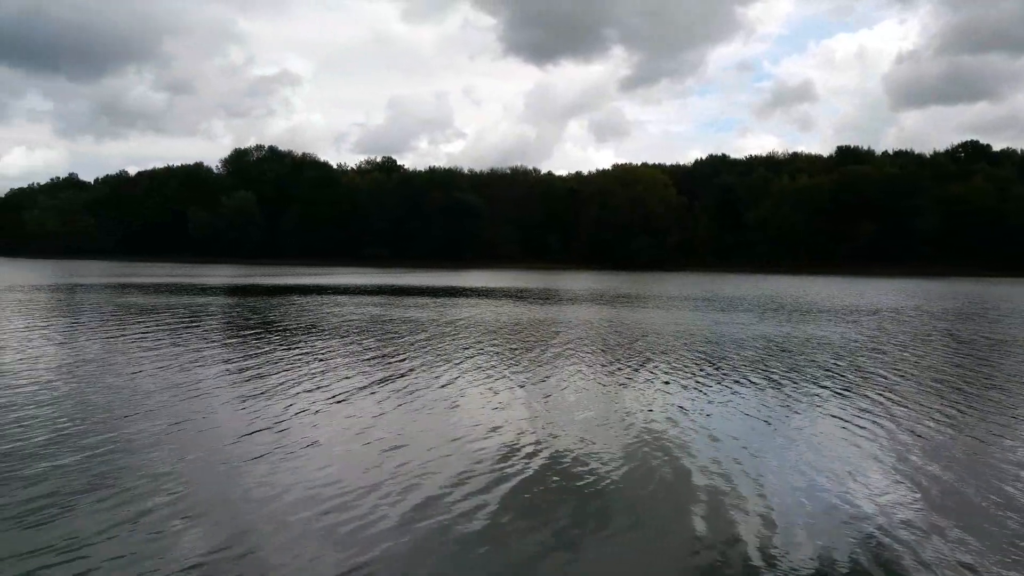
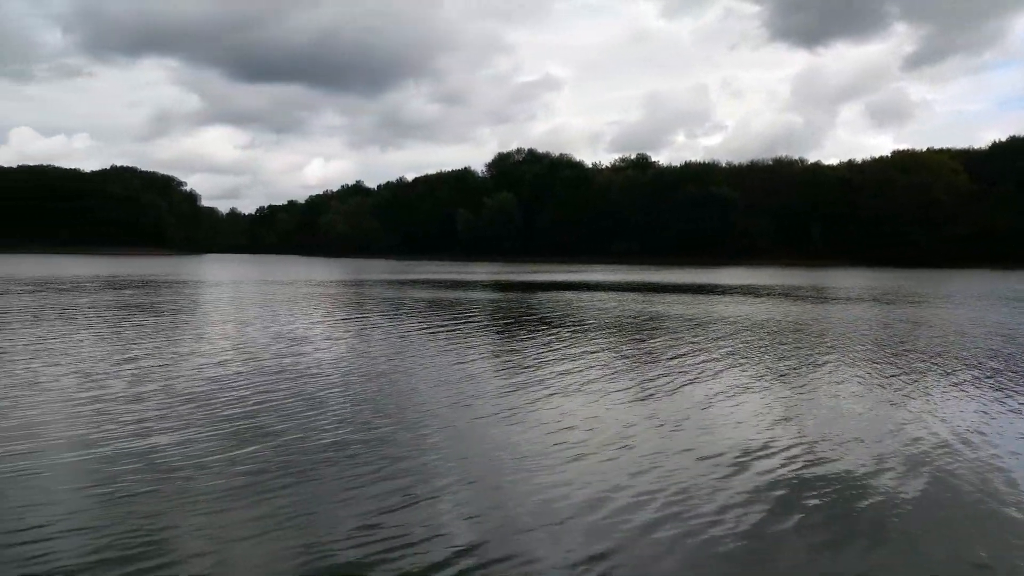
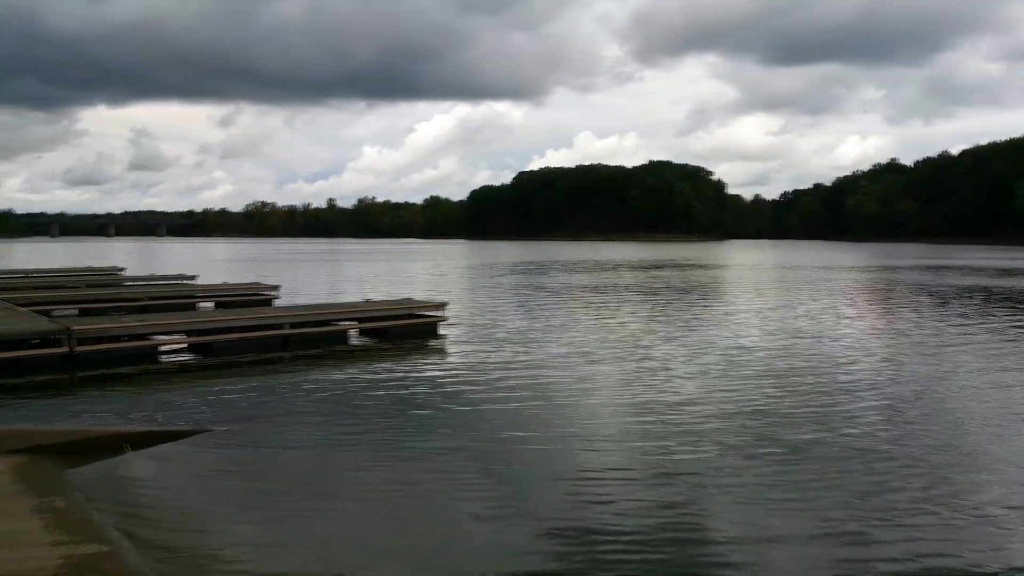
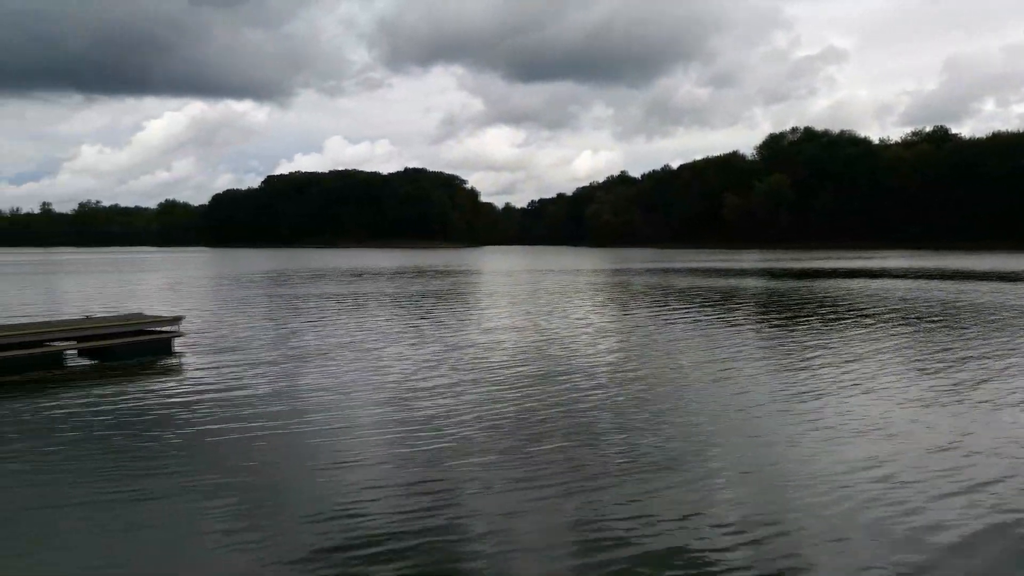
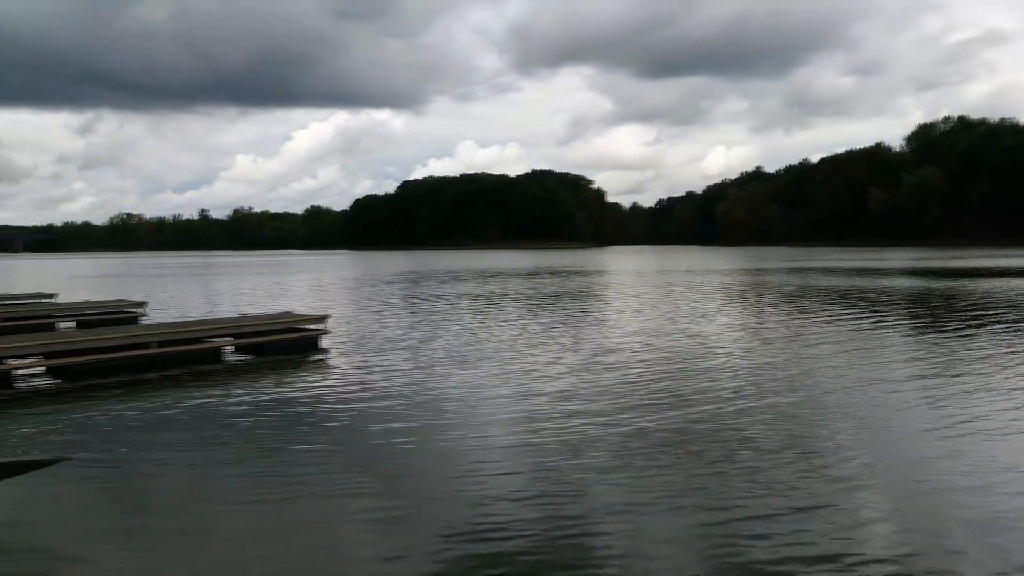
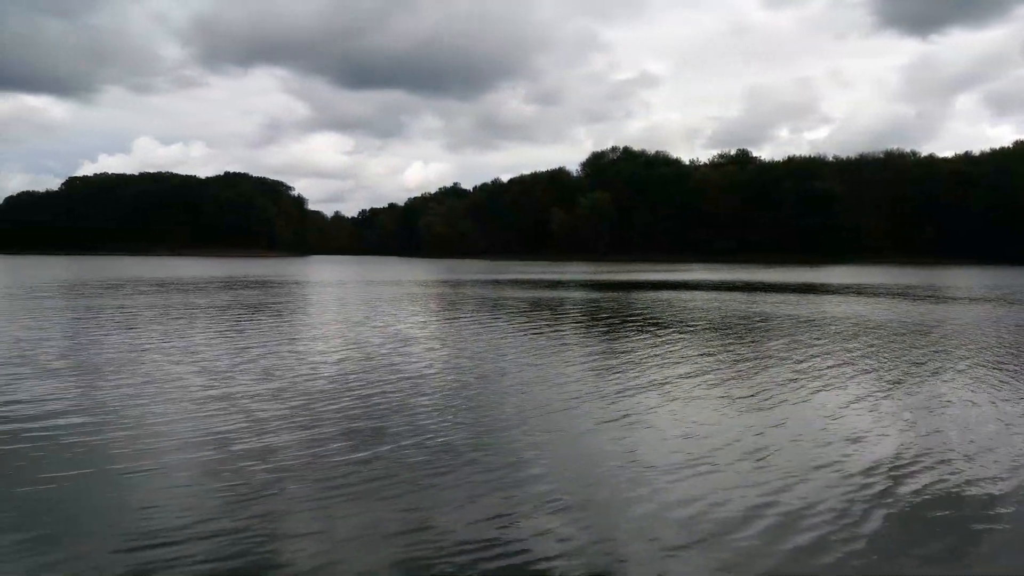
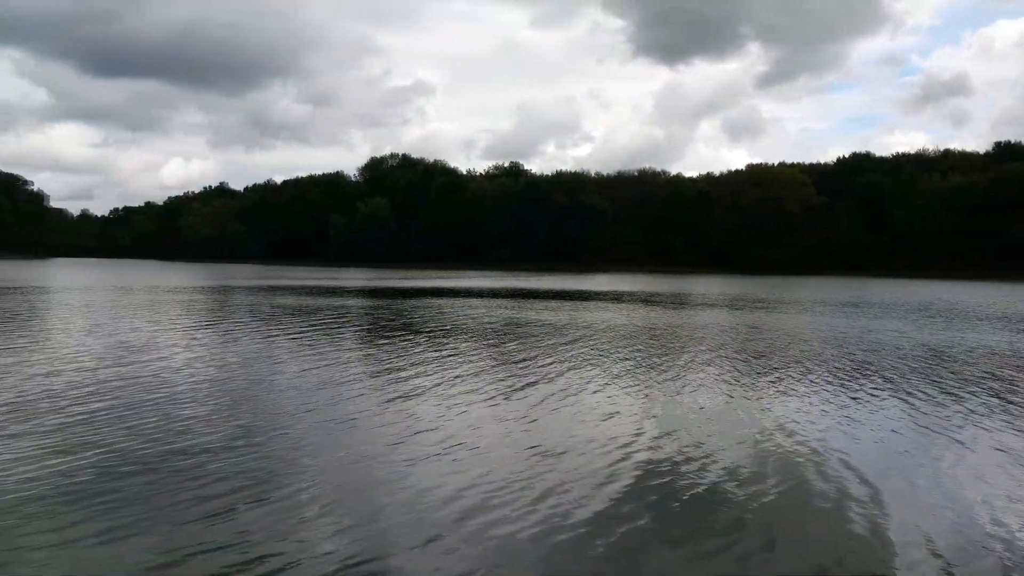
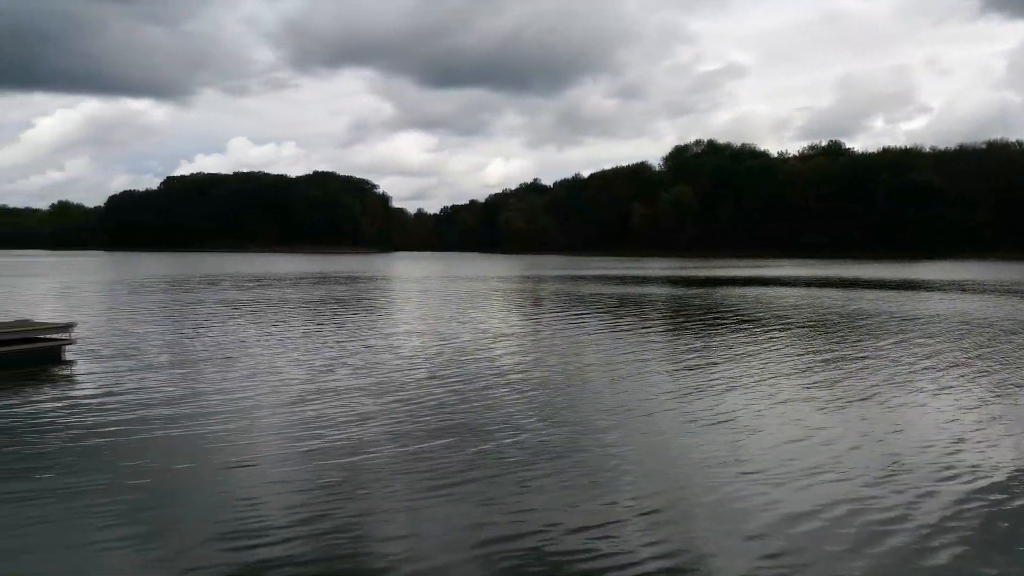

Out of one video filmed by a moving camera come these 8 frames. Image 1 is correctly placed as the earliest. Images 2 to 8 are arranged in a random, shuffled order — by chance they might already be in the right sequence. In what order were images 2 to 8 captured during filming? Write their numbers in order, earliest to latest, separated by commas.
7, 2, 6, 8, 4, 5, 3
